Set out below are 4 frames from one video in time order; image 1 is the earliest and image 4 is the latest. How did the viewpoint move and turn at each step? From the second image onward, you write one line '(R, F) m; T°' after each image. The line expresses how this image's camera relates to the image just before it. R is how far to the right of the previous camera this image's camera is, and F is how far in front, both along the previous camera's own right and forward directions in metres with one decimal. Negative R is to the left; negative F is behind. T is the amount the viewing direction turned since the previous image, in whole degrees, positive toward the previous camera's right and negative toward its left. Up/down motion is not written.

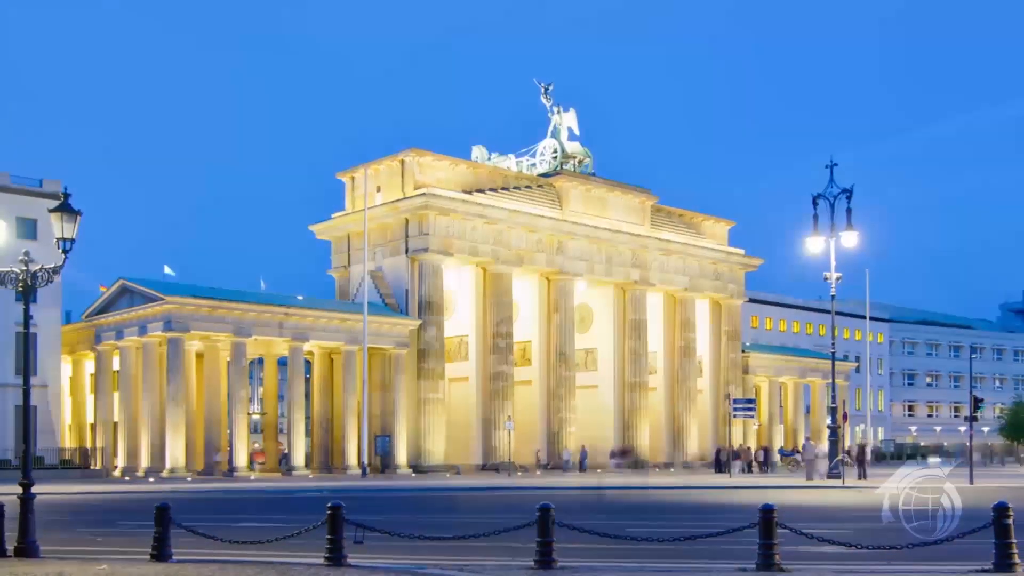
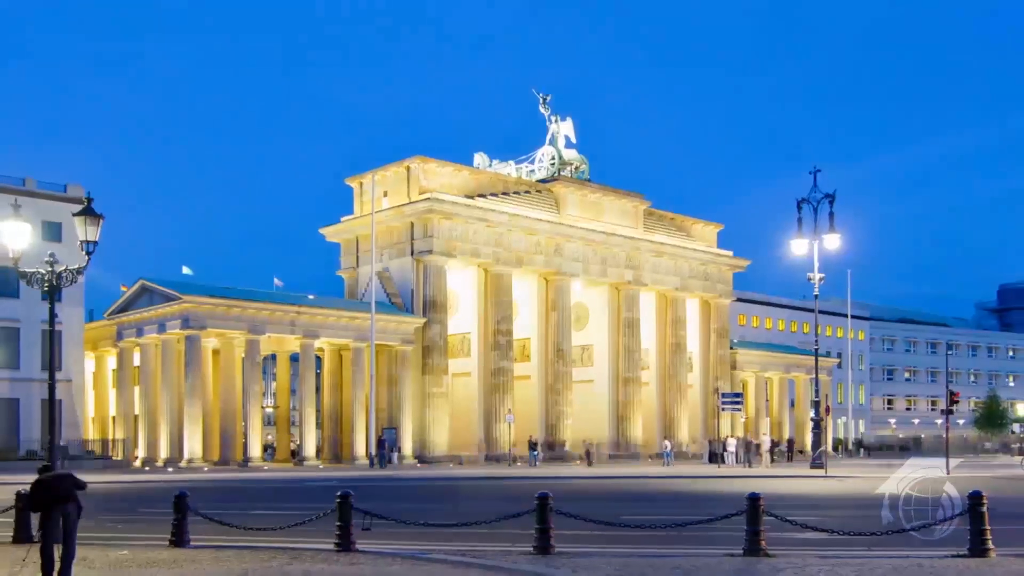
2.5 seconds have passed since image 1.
(+0.1, -1.2) m; 0°
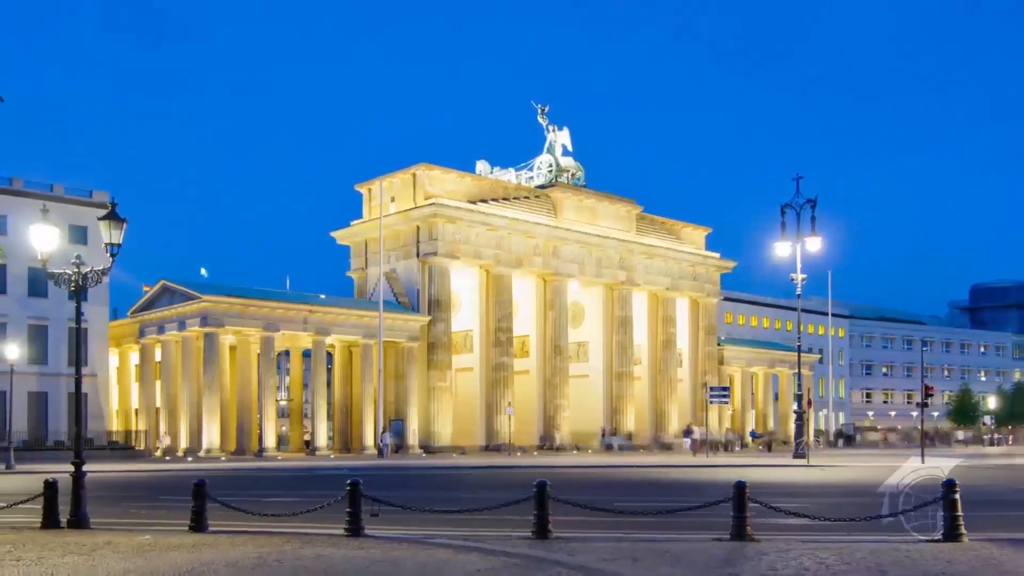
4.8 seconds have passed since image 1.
(+0.1, -1.4) m; 0°
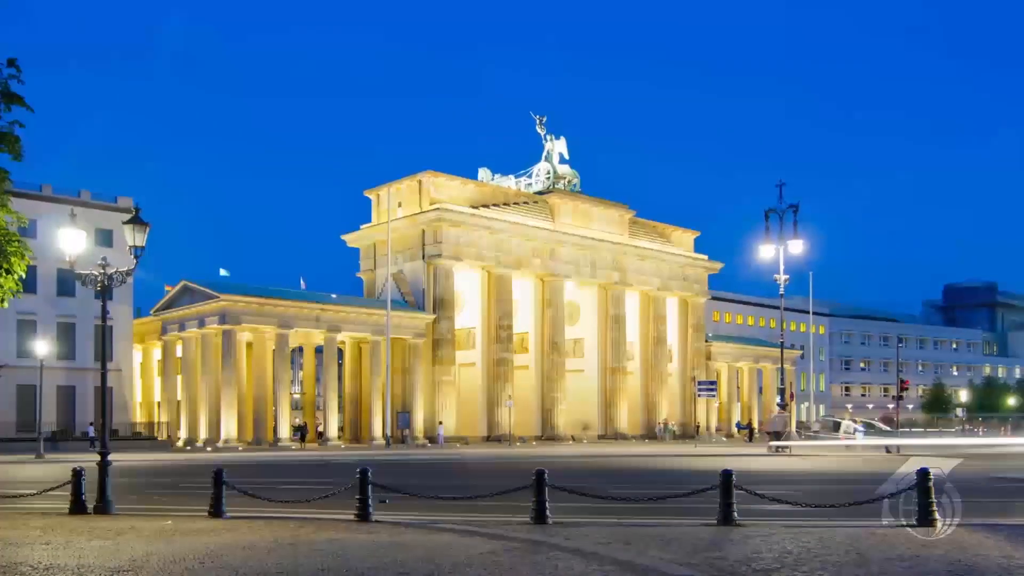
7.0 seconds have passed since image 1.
(+0.2, -1.5) m; 0°
